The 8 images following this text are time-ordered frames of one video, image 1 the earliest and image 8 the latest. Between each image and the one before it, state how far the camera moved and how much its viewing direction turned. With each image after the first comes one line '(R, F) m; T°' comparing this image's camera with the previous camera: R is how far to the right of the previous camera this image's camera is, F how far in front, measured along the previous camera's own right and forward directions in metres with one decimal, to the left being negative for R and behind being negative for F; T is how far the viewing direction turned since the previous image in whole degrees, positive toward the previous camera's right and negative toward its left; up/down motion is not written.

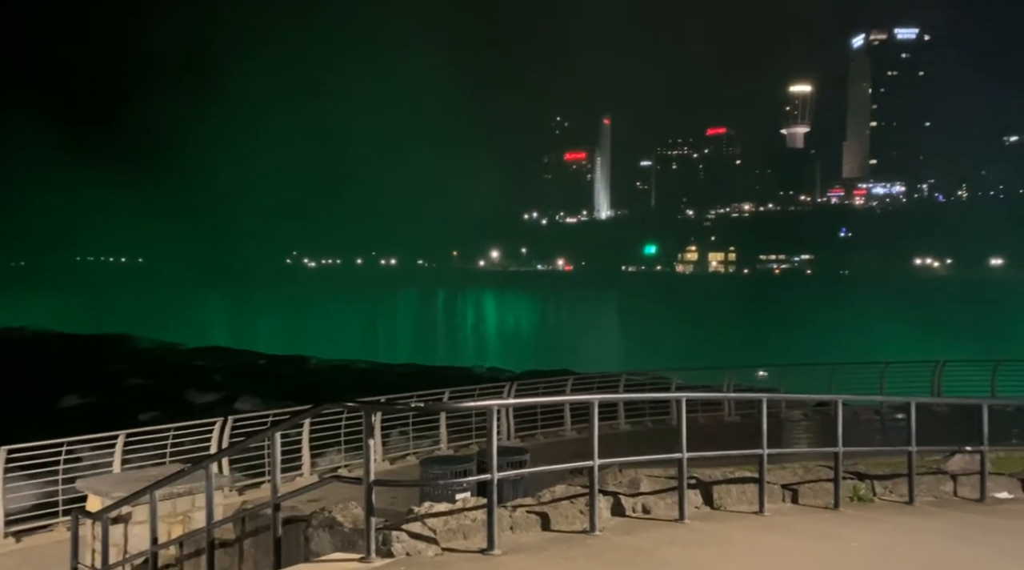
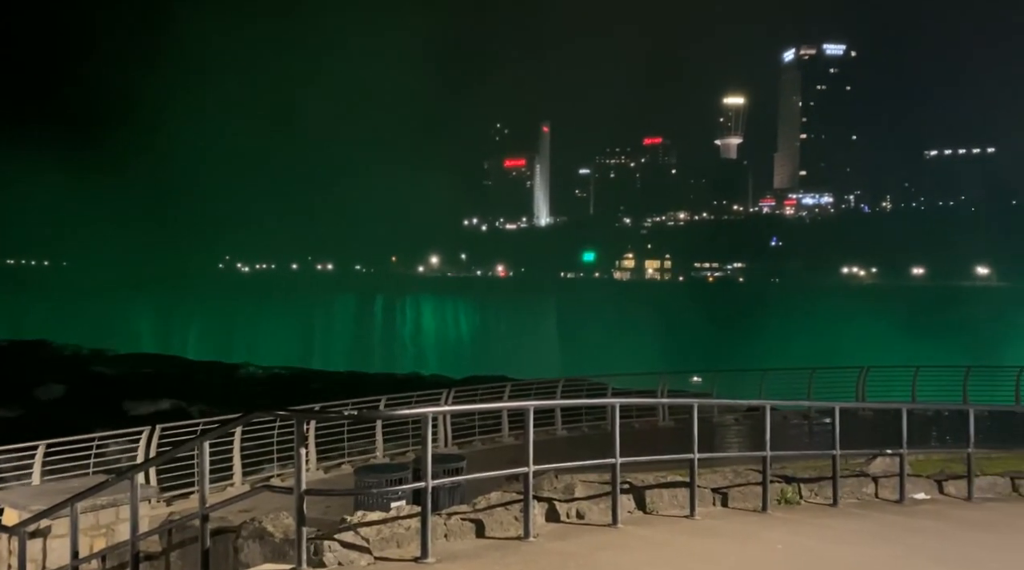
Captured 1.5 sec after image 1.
(+0.2, -0.4) m; +3°
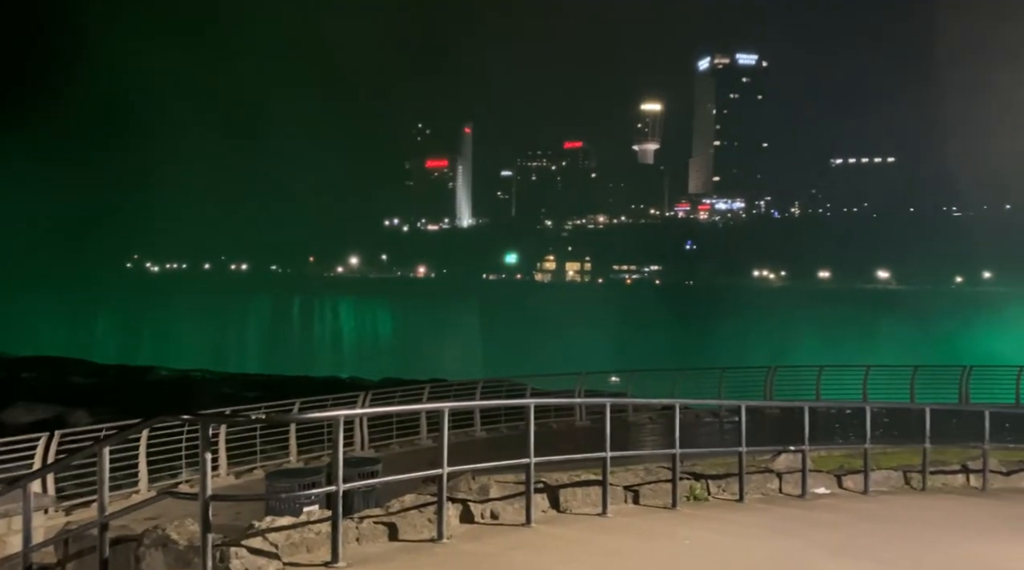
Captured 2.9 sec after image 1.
(+0.4, -0.4) m; +3°
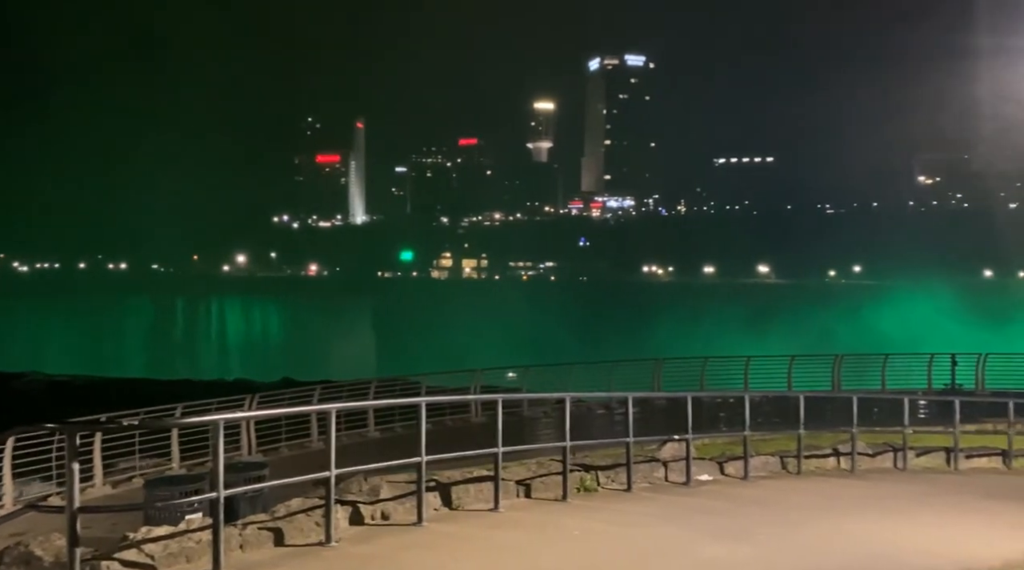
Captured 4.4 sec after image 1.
(+0.6, -0.2) m; +4°
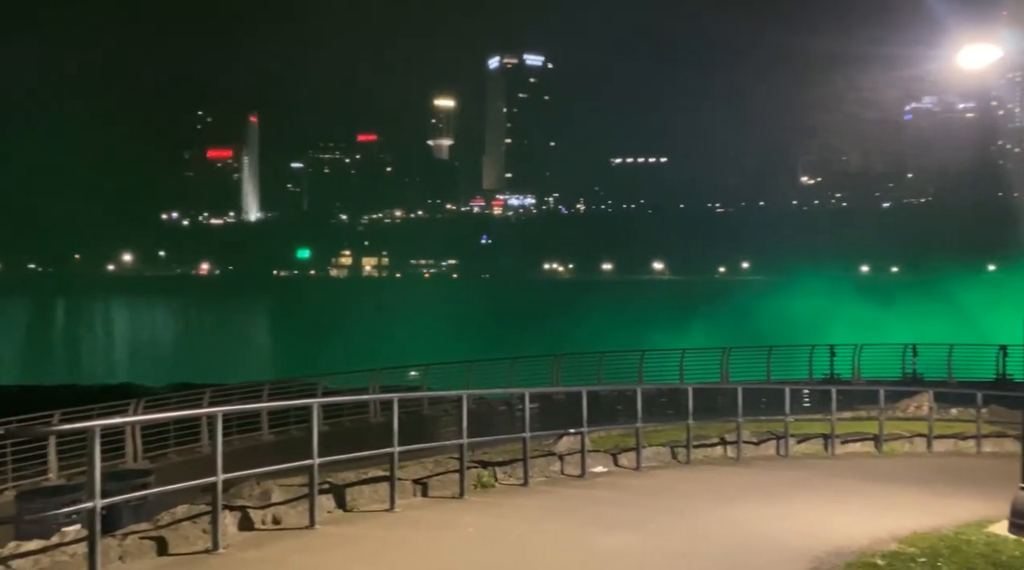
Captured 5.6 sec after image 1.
(+0.6, +0.1) m; +4°
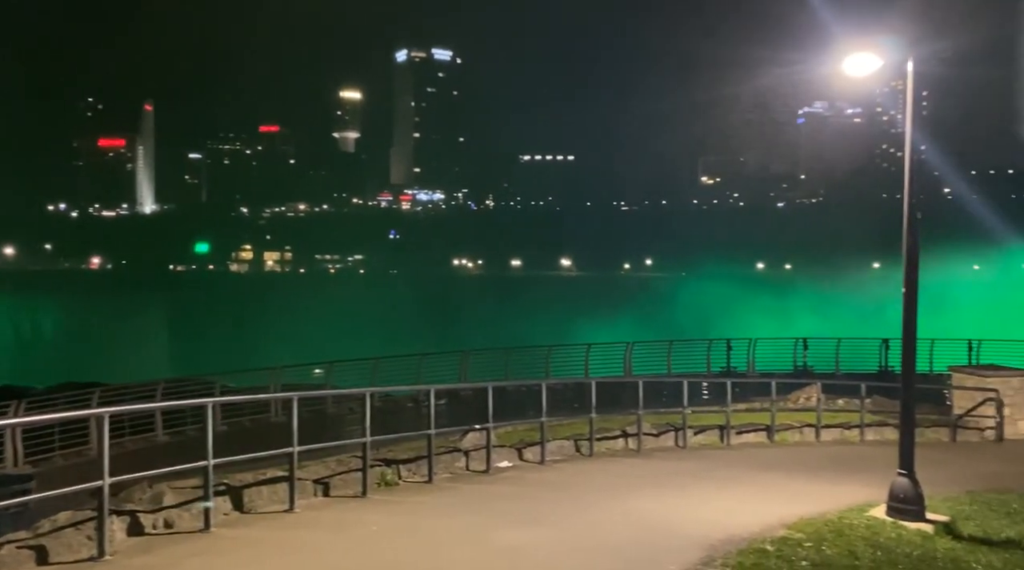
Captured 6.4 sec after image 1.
(+0.4, +0.4) m; +4°
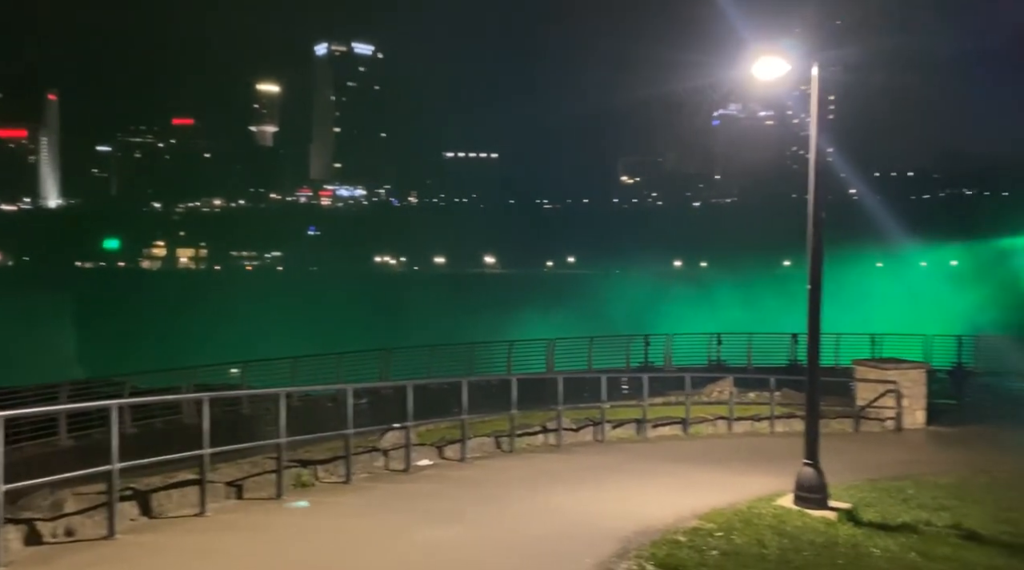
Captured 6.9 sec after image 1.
(+0.2, +0.4) m; +3°
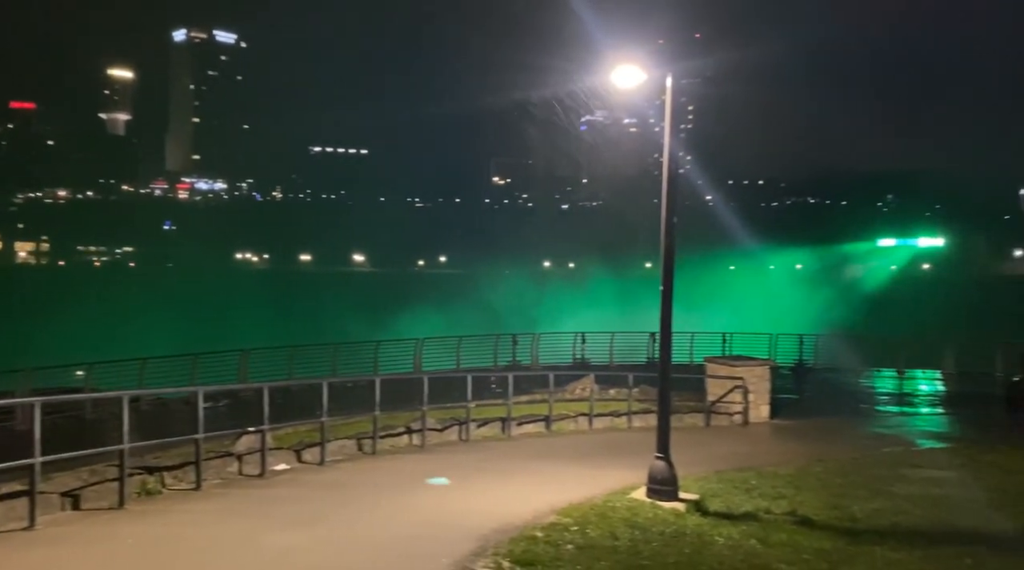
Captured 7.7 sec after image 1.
(+0.2, +0.9) m; +6°
